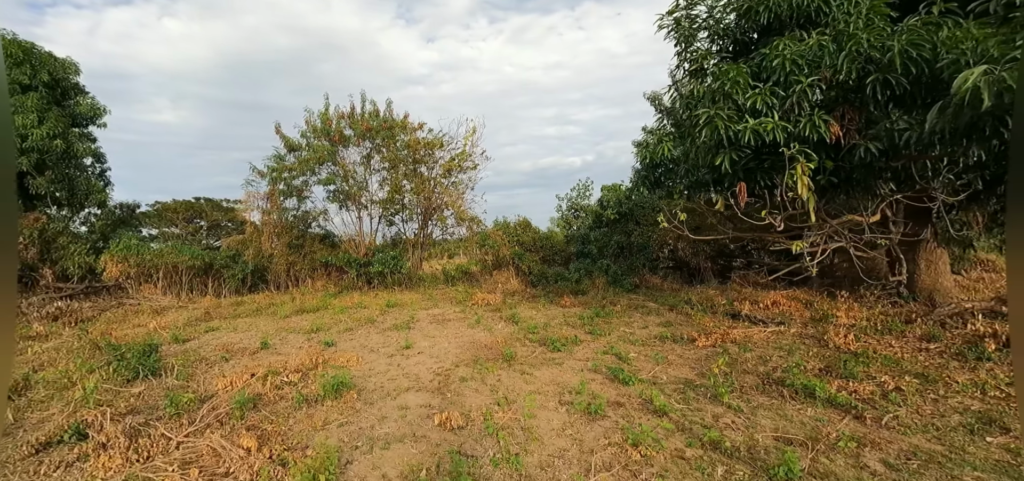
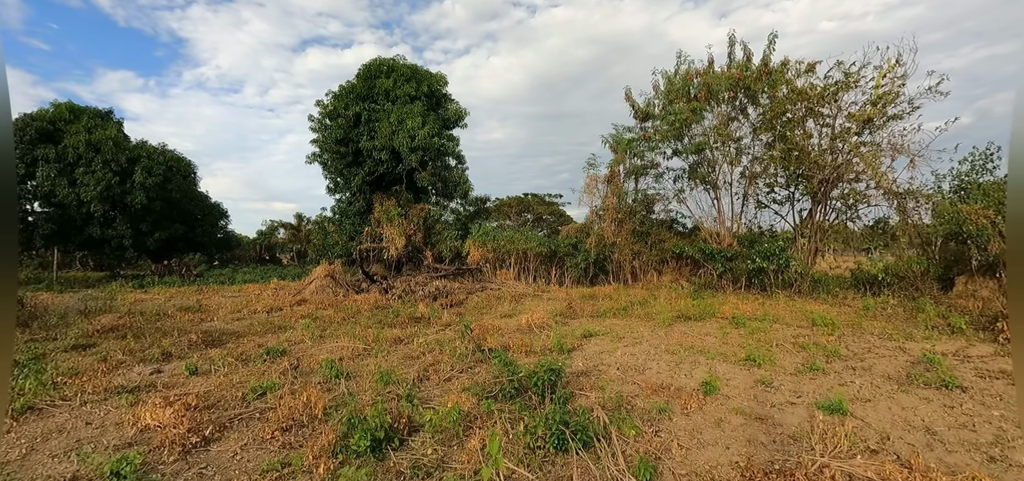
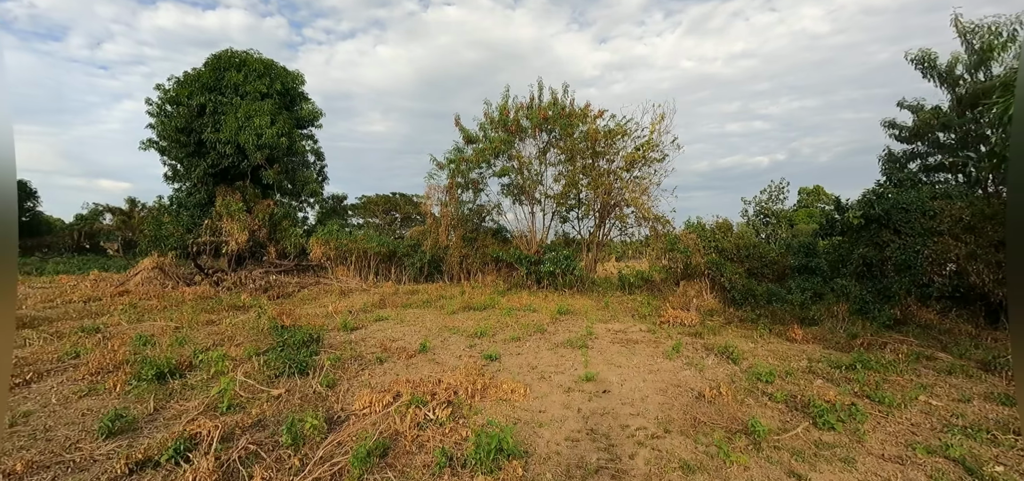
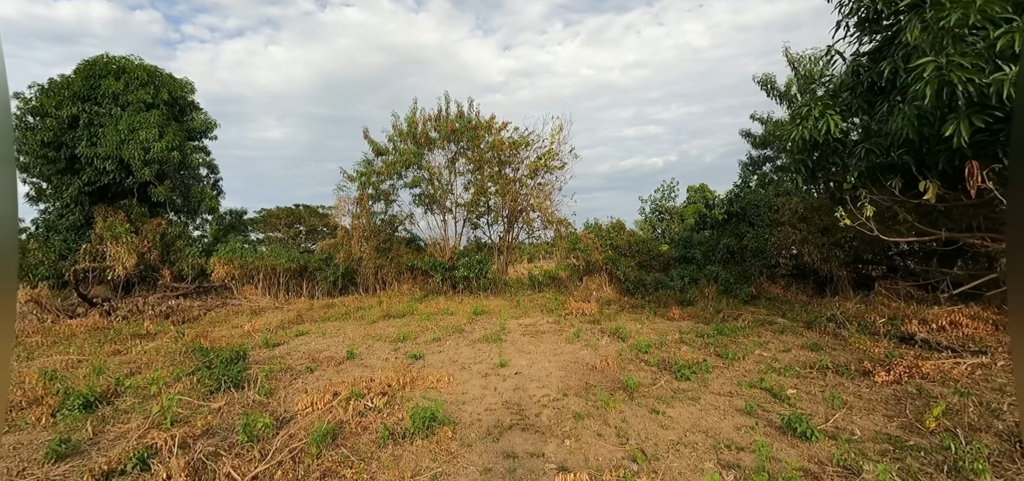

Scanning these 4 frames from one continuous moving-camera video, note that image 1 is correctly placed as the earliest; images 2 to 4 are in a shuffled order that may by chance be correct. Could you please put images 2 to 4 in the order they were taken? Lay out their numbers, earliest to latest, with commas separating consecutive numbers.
4, 3, 2
